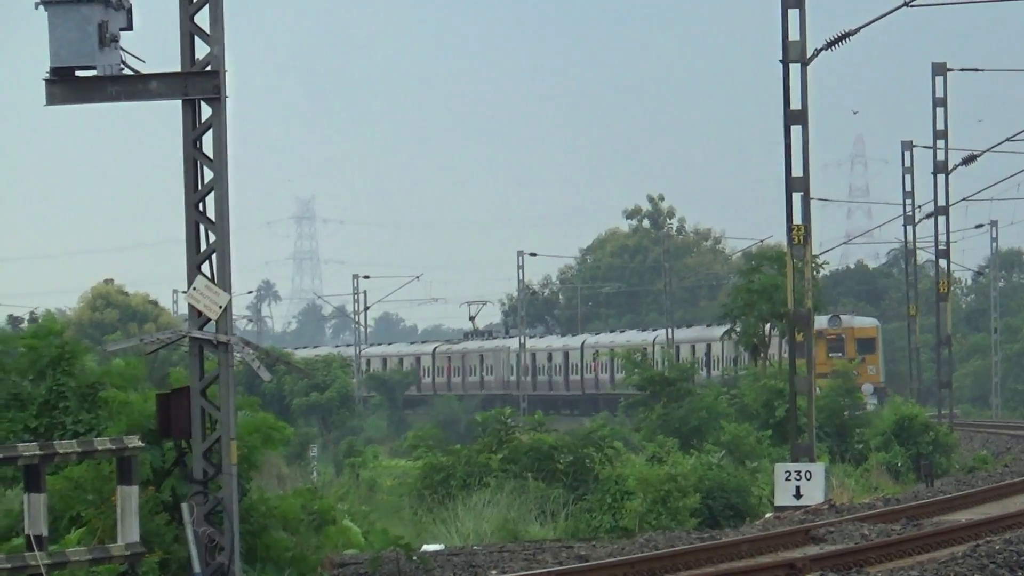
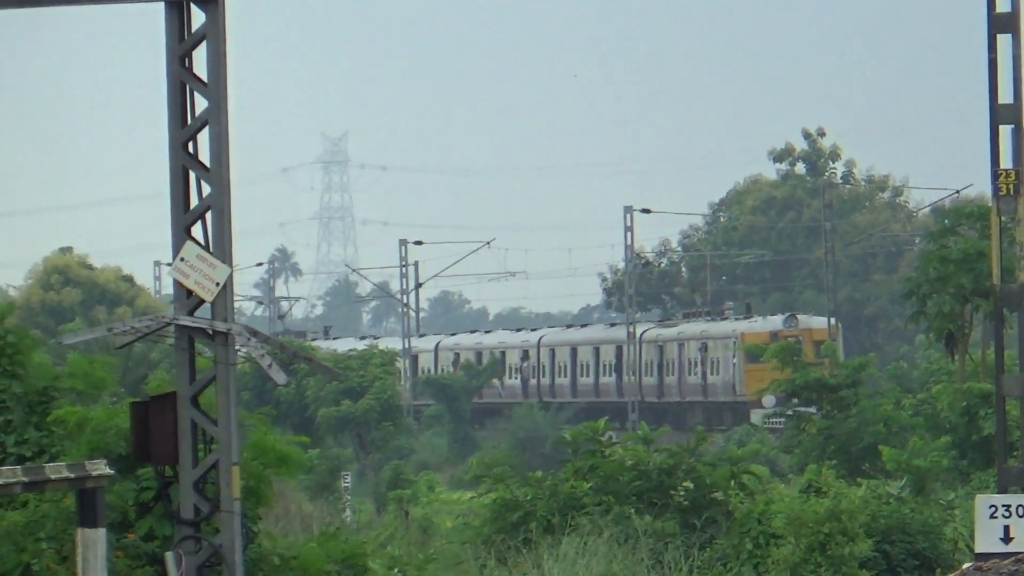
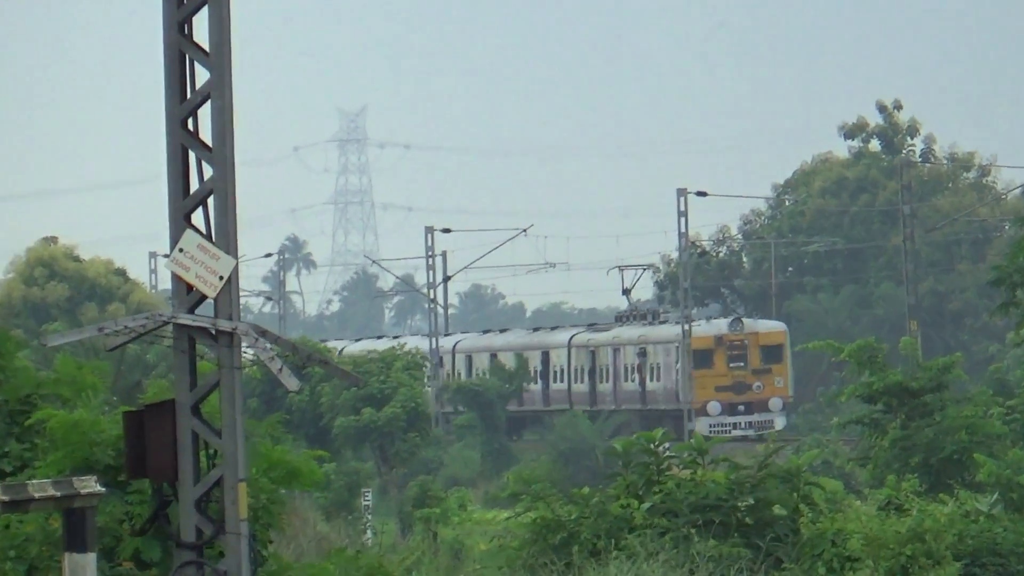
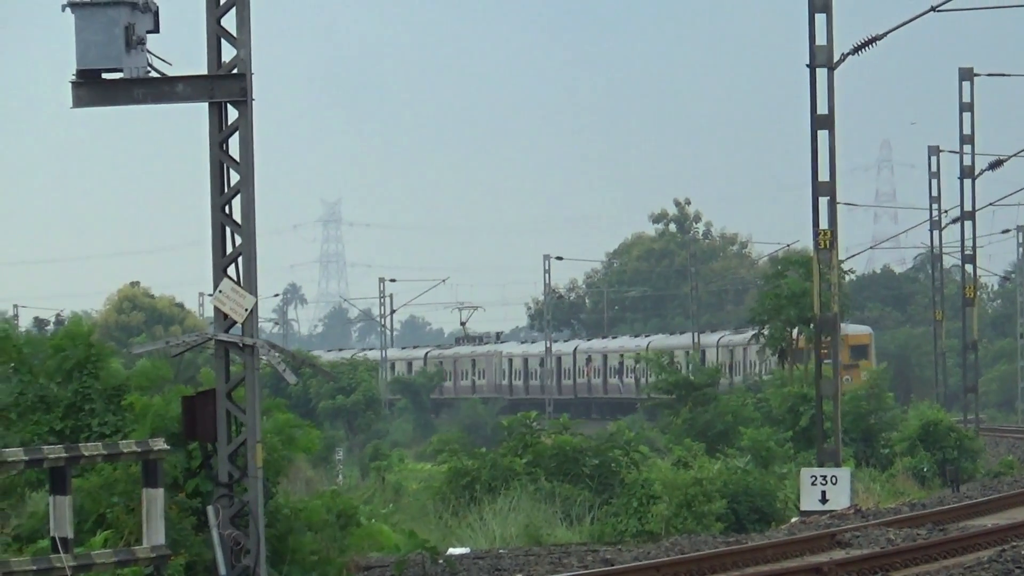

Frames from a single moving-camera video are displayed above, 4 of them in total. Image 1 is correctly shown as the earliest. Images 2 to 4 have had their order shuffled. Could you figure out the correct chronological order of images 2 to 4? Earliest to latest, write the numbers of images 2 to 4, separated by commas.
4, 2, 3
